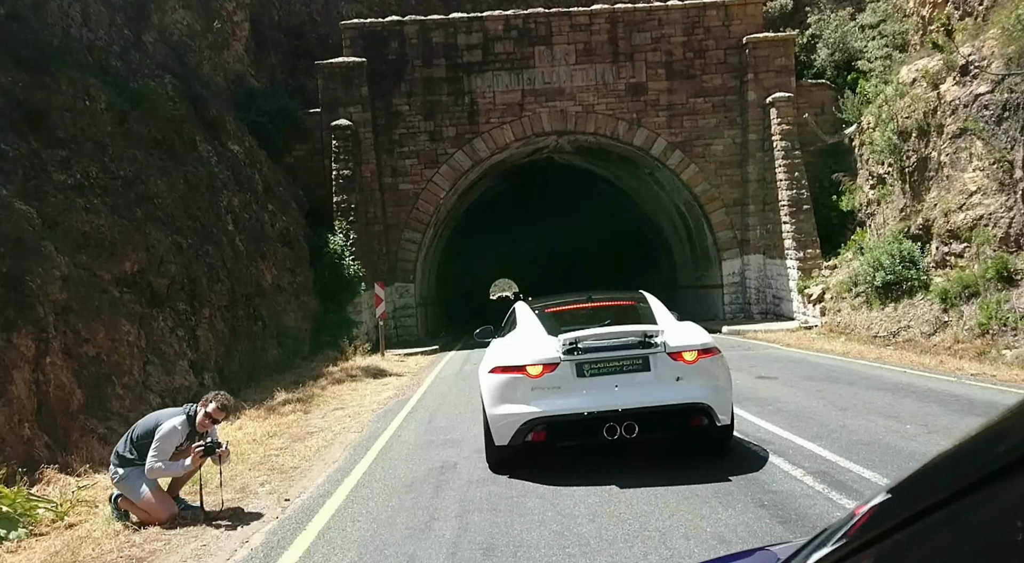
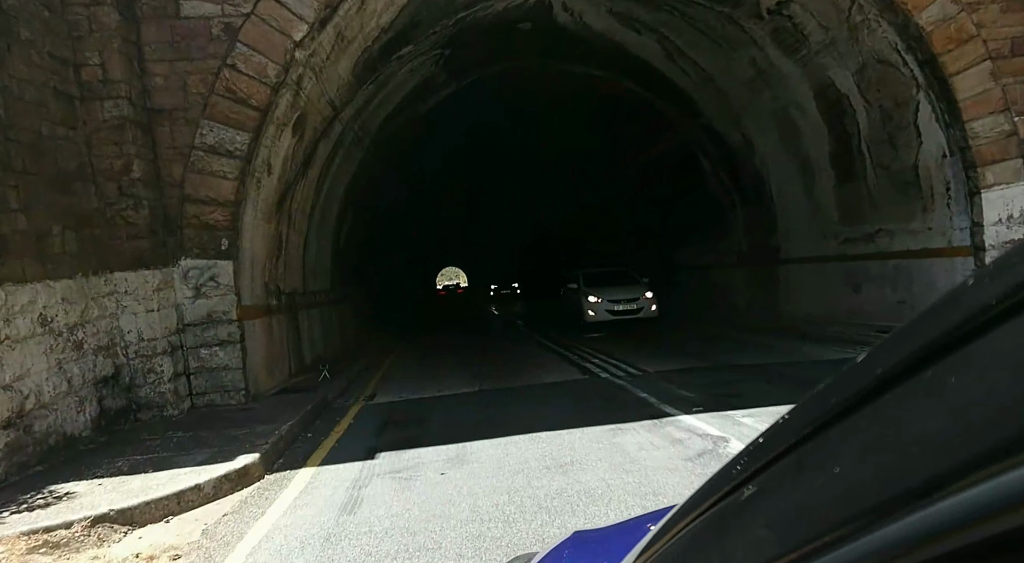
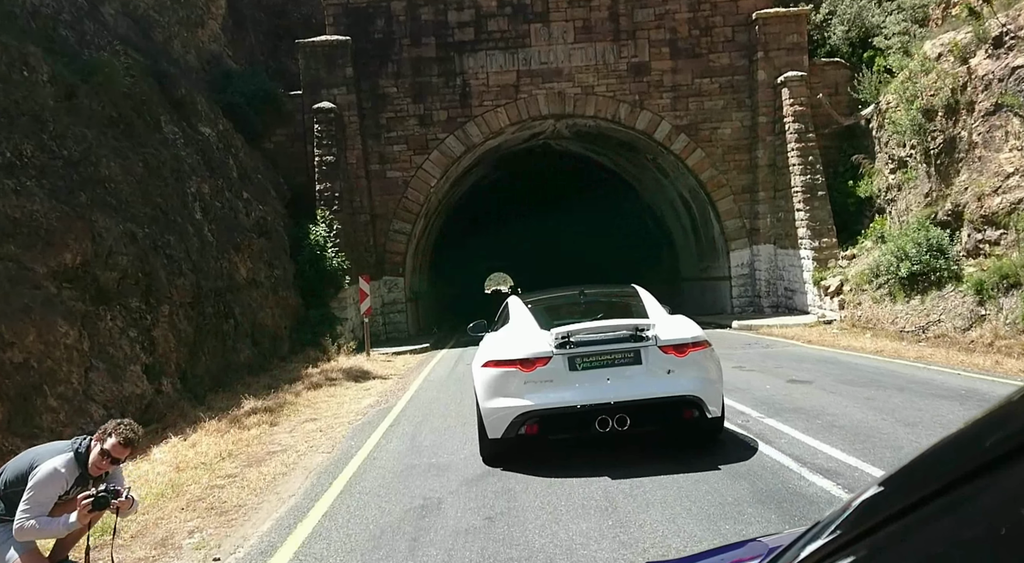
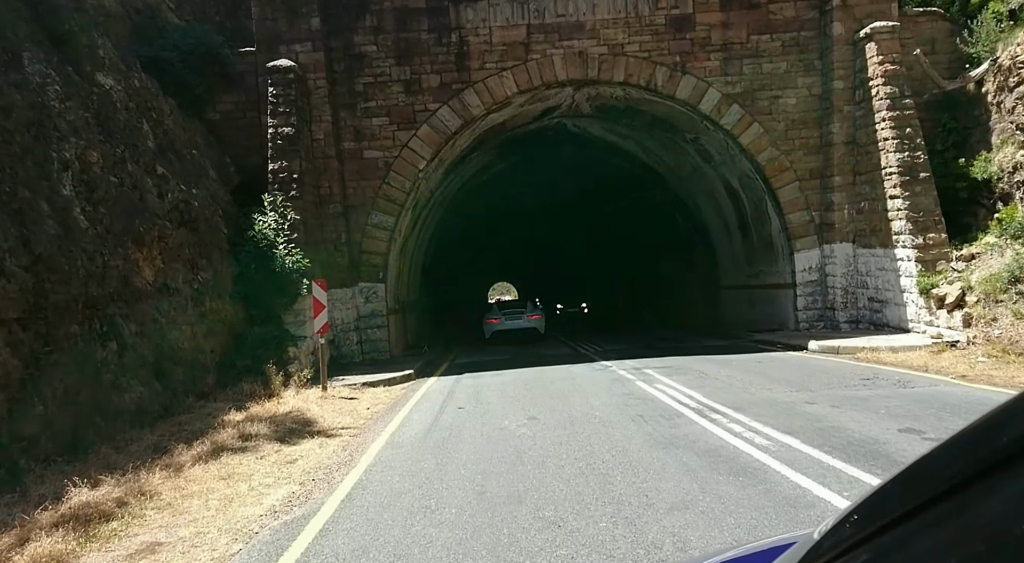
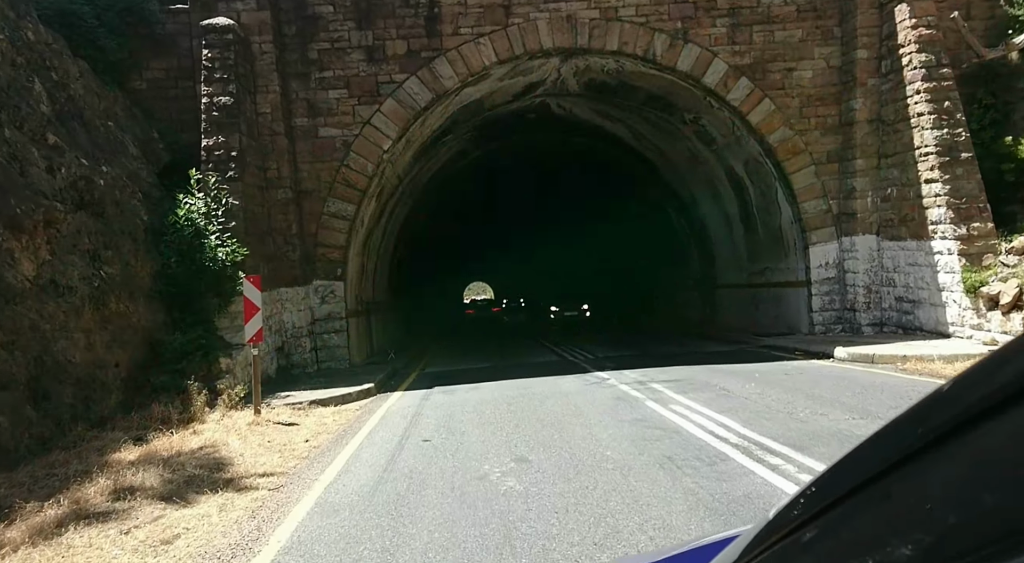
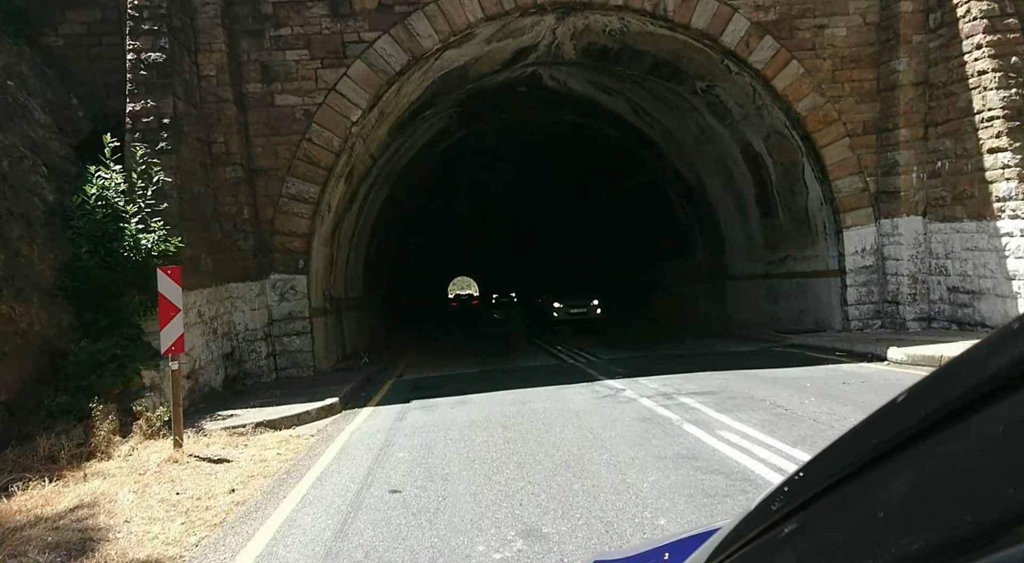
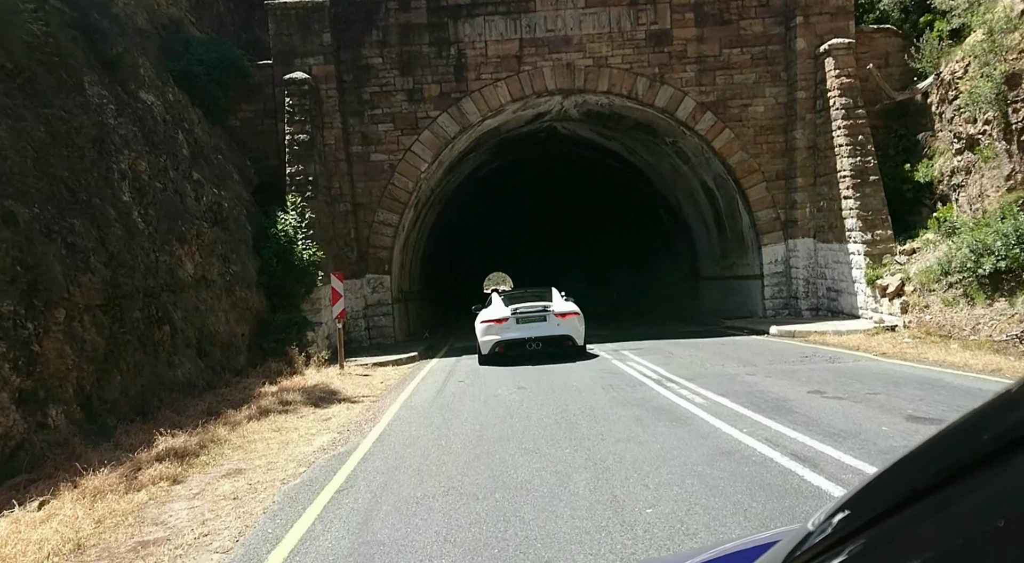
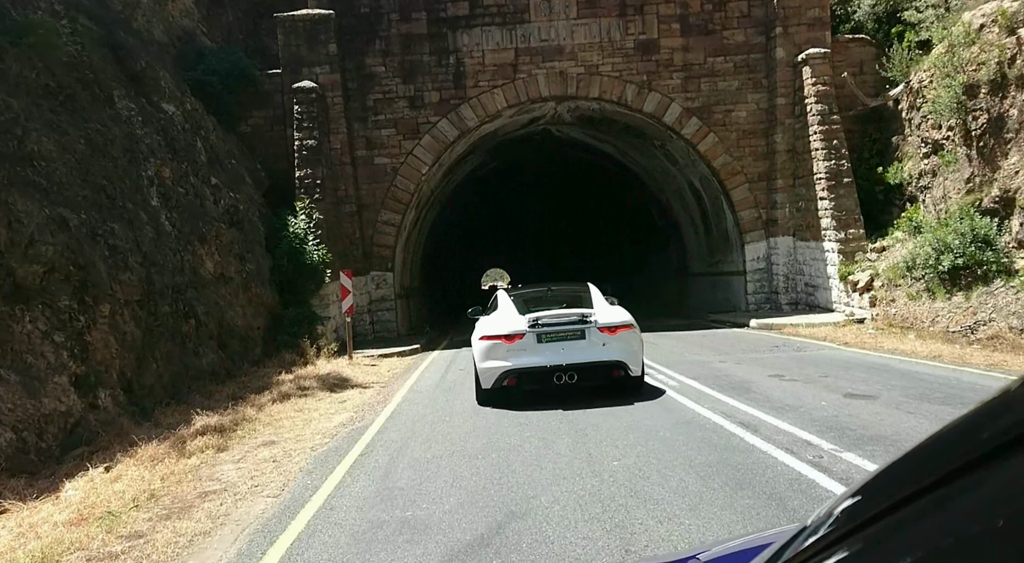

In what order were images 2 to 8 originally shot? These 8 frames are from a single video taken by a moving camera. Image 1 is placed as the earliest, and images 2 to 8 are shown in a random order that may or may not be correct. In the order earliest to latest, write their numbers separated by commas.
3, 8, 7, 4, 5, 6, 2
